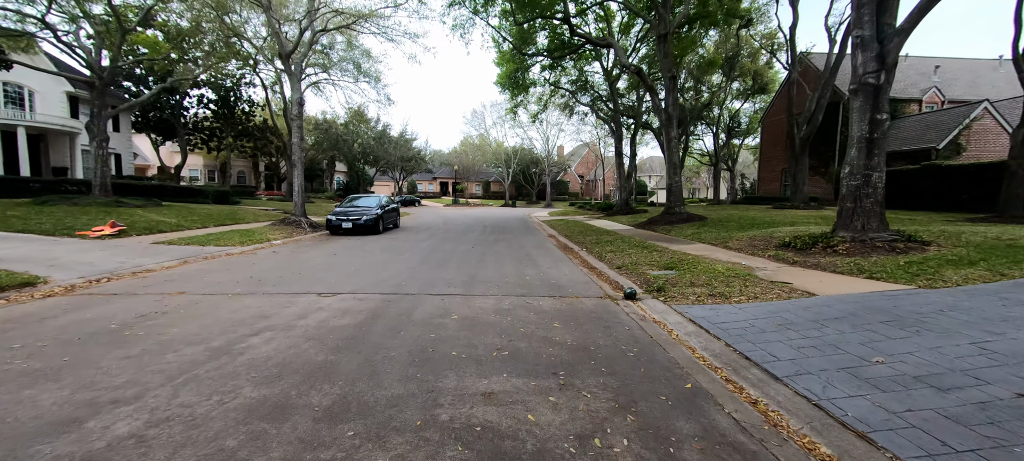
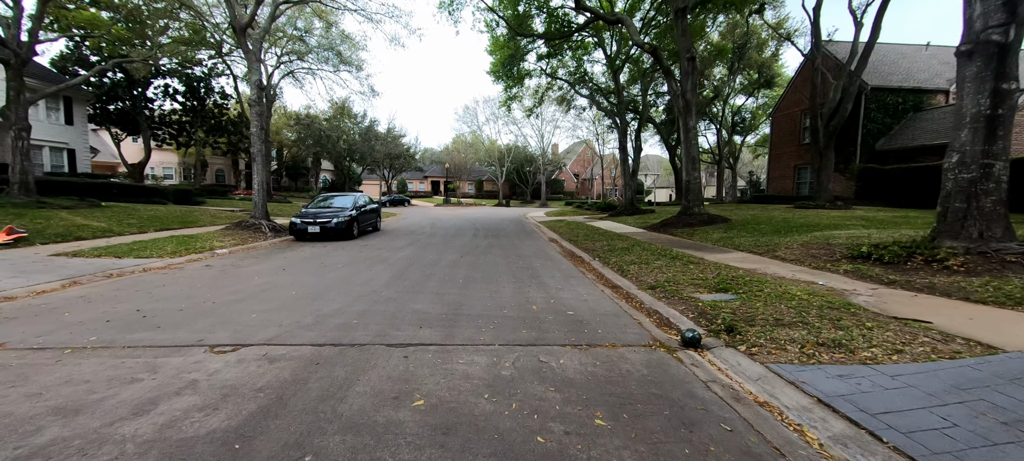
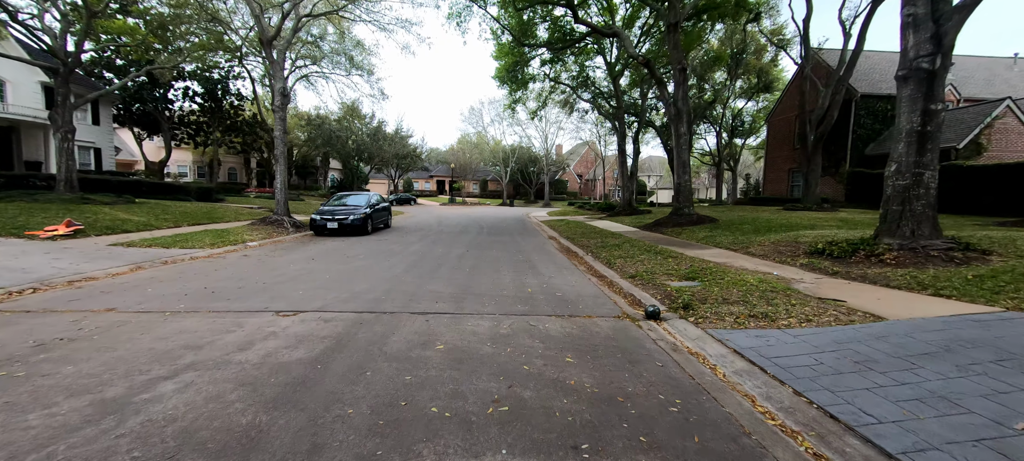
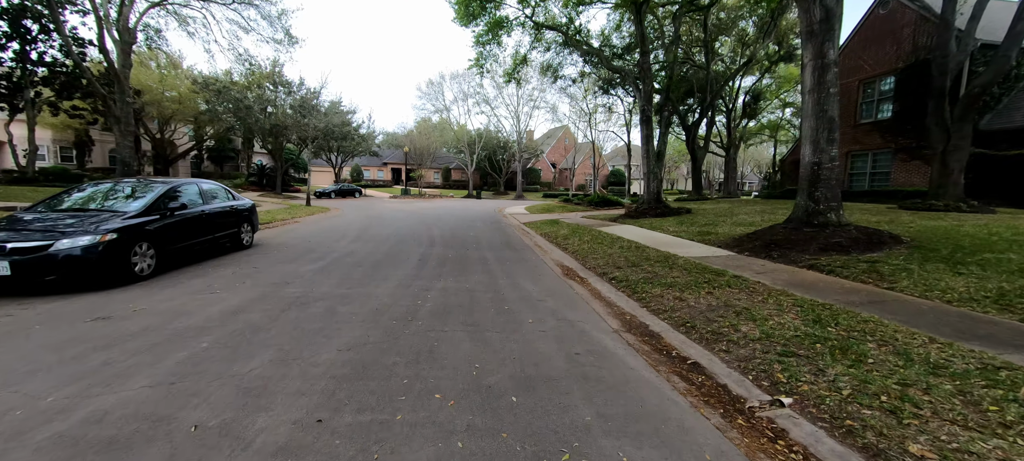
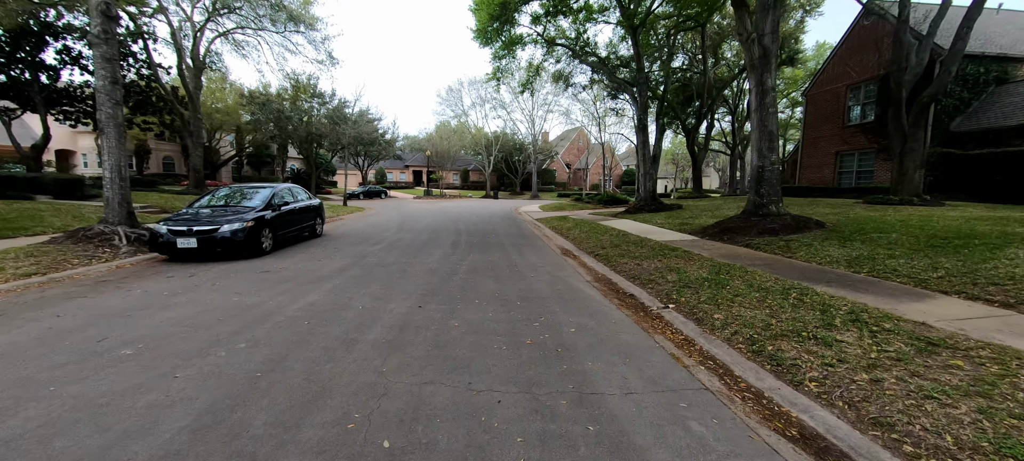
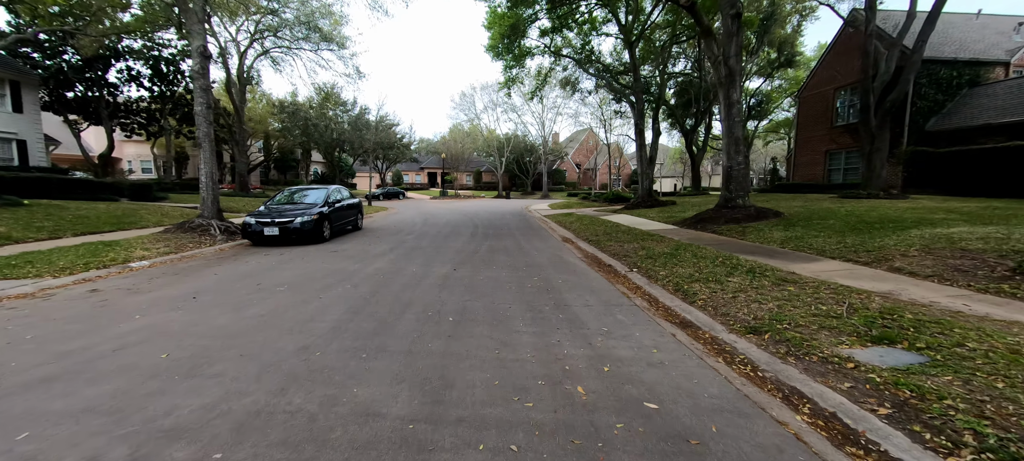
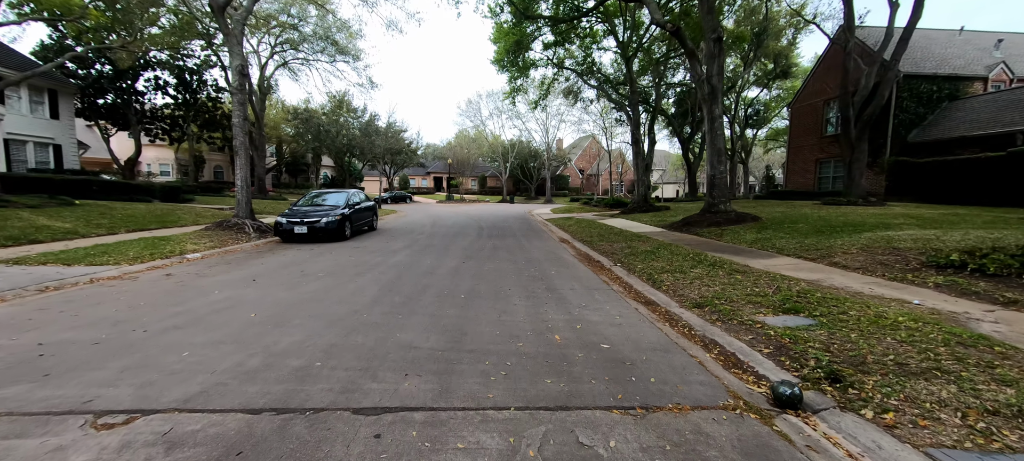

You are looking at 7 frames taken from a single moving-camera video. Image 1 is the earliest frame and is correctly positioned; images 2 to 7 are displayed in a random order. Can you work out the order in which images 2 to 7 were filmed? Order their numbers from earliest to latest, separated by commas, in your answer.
3, 2, 7, 6, 5, 4
